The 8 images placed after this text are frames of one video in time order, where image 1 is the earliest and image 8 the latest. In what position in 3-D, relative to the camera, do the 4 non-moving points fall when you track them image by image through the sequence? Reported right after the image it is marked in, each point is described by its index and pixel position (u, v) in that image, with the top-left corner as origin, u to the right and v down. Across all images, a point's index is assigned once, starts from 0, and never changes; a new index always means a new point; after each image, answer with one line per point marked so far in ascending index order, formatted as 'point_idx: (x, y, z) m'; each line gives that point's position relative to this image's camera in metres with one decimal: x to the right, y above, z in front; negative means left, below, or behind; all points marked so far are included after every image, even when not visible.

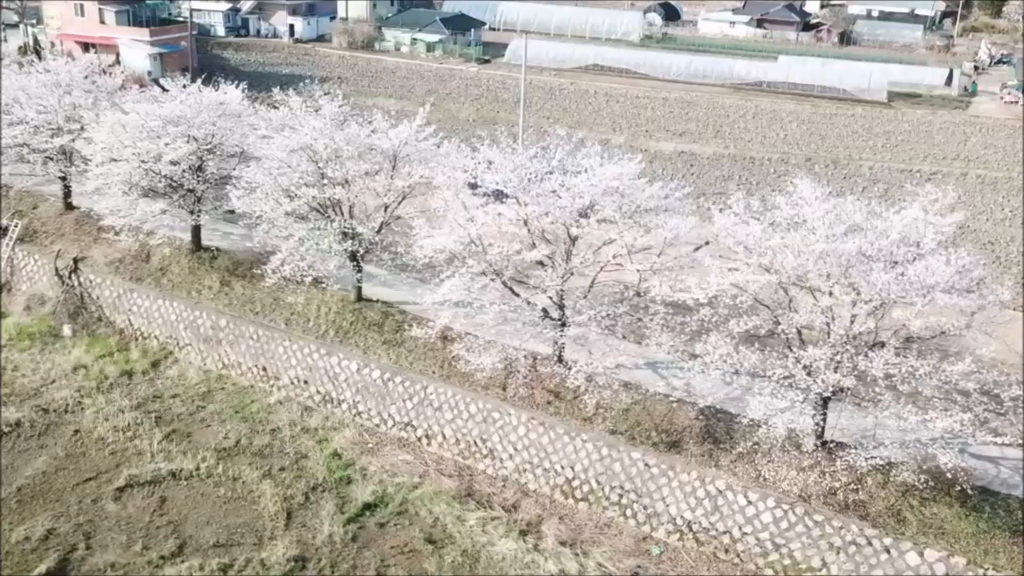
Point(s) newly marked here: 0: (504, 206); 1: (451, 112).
0: (-0.1, +0.6, +7.5) m
1: (-1.3, +3.7, +19.9) m
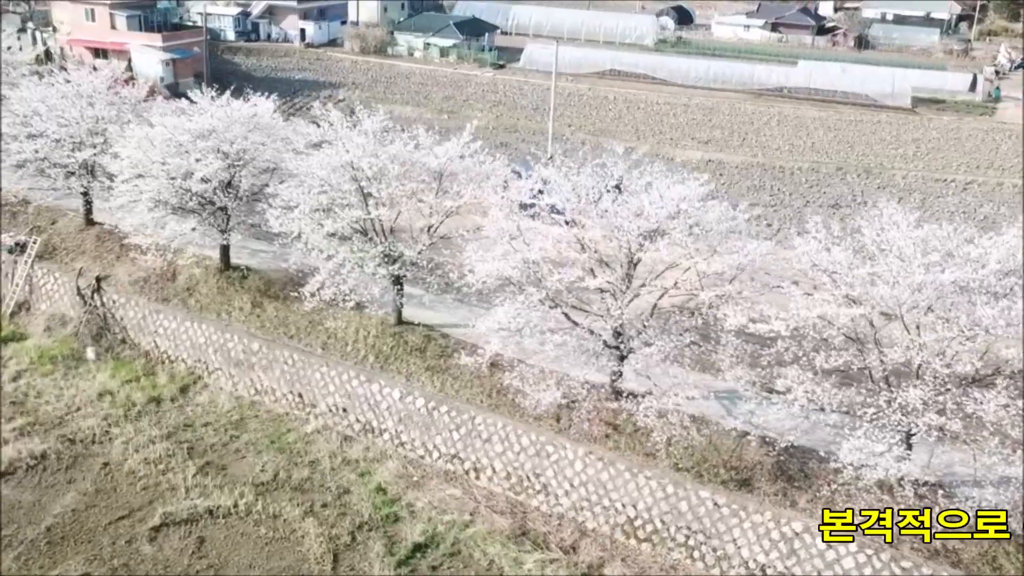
0: (+0.4, +0.4, +7.1) m
1: (-0.9, +3.5, +19.4) m
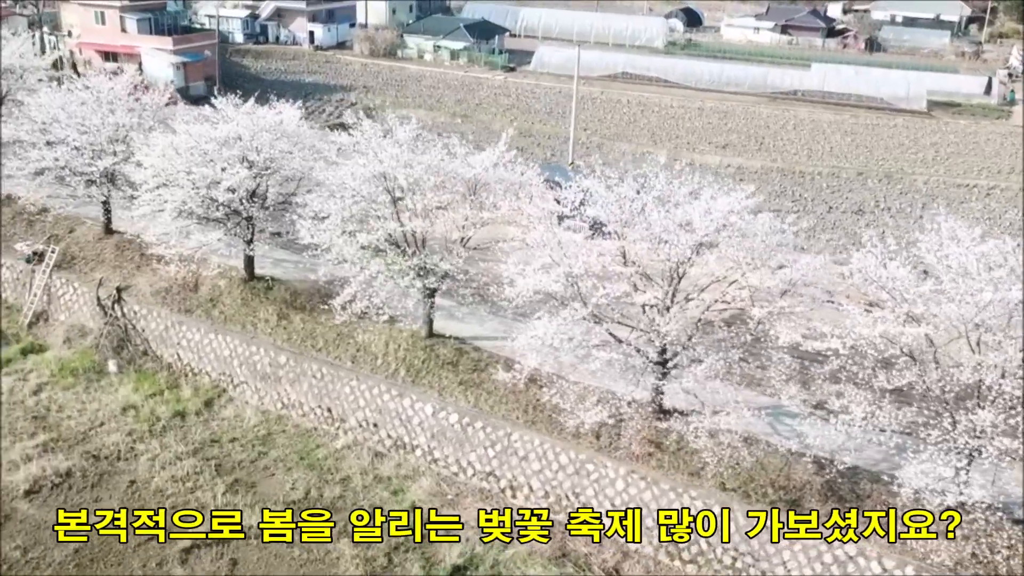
0: (+0.7, +0.3, +6.9) m
1: (-0.6, +3.4, +19.2) m
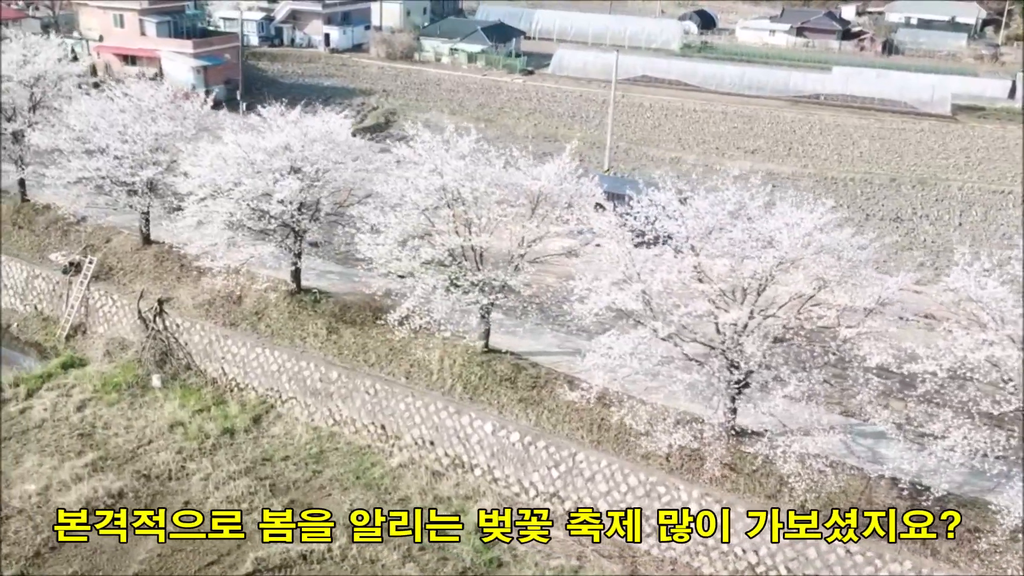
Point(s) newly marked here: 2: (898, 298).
0: (+1.2, +0.2, +6.7) m
1: (-0.1, +3.2, +19.0) m
2: (+2.6, -0.1, +6.3) m
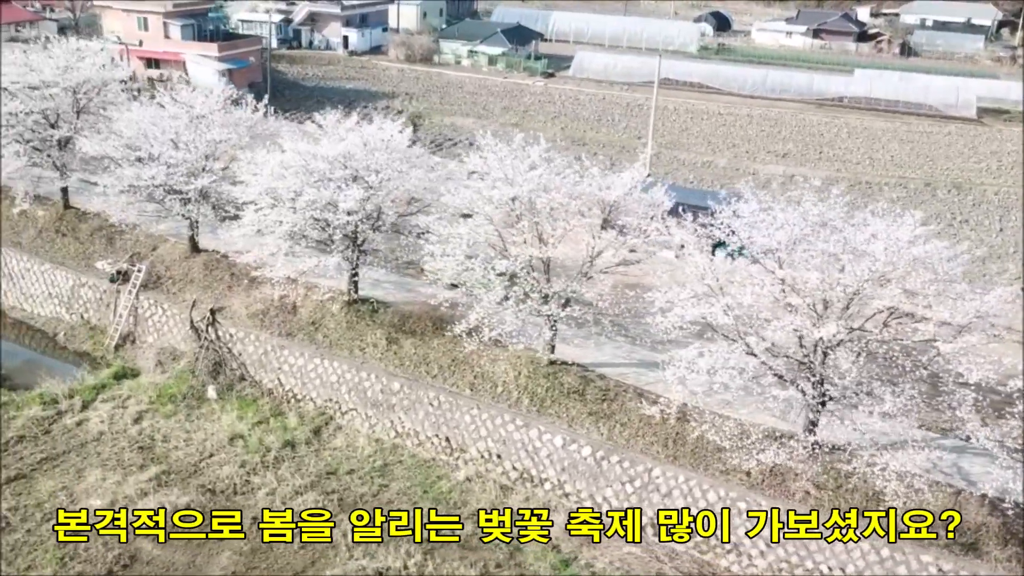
0: (+1.8, +0.1, +6.6) m
1: (+0.5, +3.2, +18.9) m
2: (+3.1, -0.2, +6.1) m
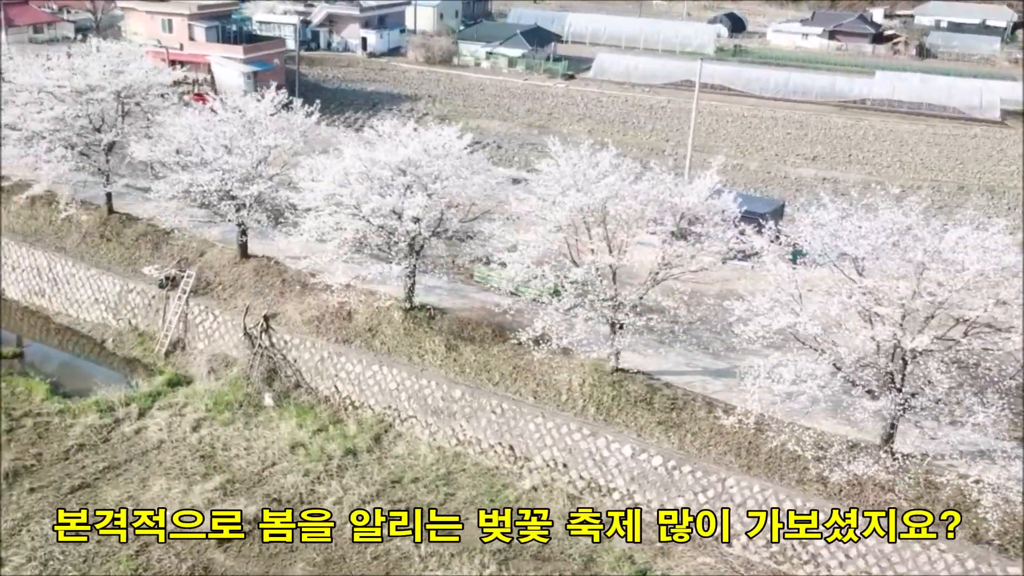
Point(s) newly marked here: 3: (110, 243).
0: (+2.3, 0.0, +6.5) m
1: (+1.0, +3.1, +18.9) m
2: (+3.7, -0.2, +6.1) m
3: (-4.7, +0.5, +11.0) m
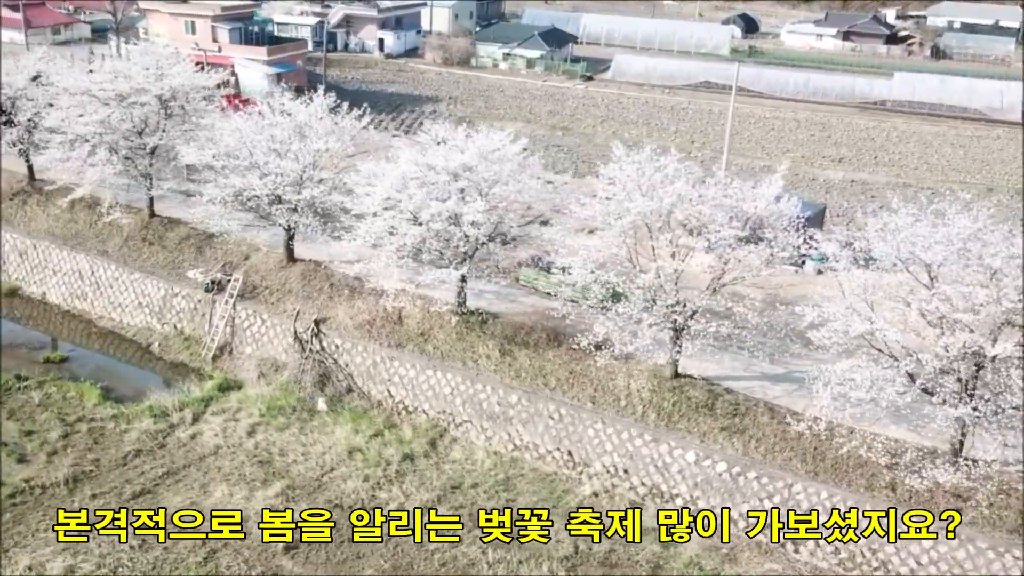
0: (+2.8, 0.0, +6.5) m
1: (+1.5, +3.0, +18.8) m
2: (+4.2, -0.3, +6.1) m
3: (-4.2, +0.5, +10.9) m
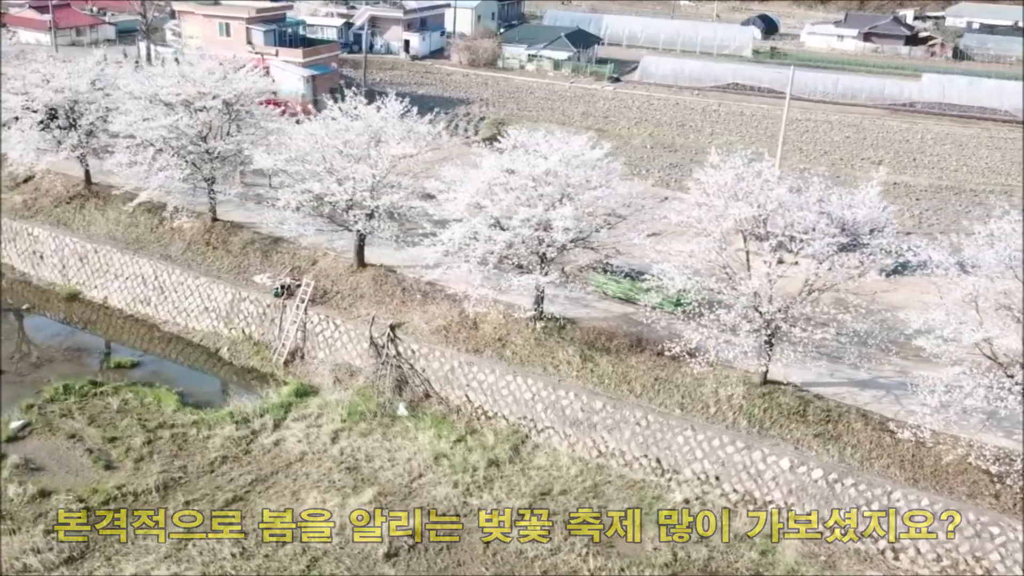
0: (+3.6, 0.0, +6.5) m
1: (+2.3, +3.0, +18.8) m
2: (+5.0, -0.3, +6.1) m
3: (-3.4, +0.4, +10.9) m
